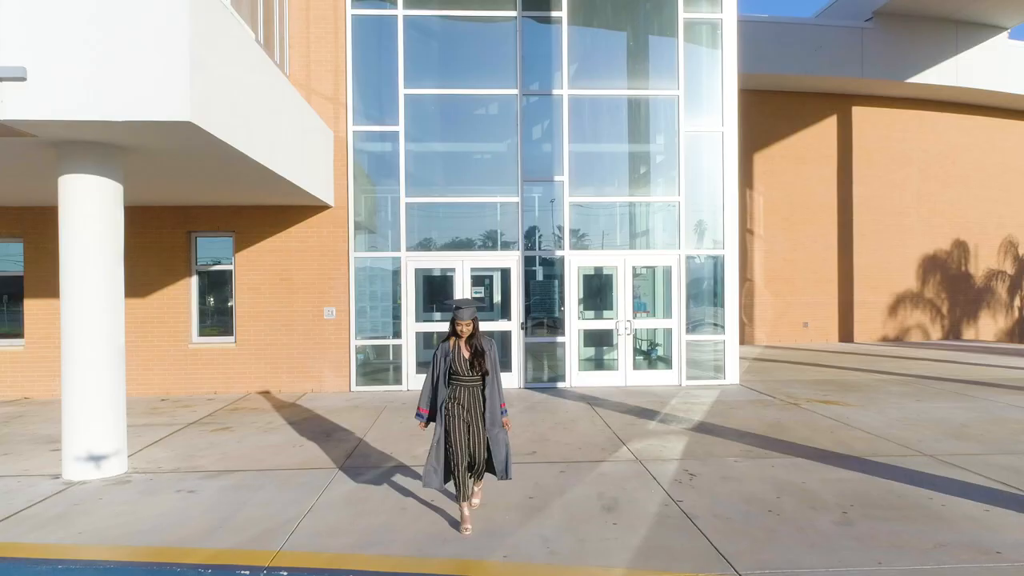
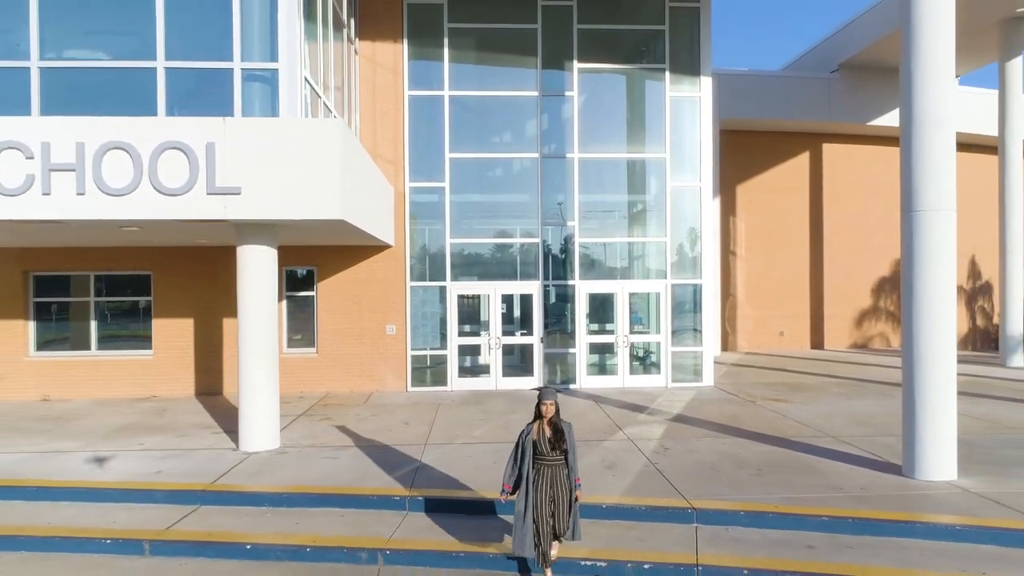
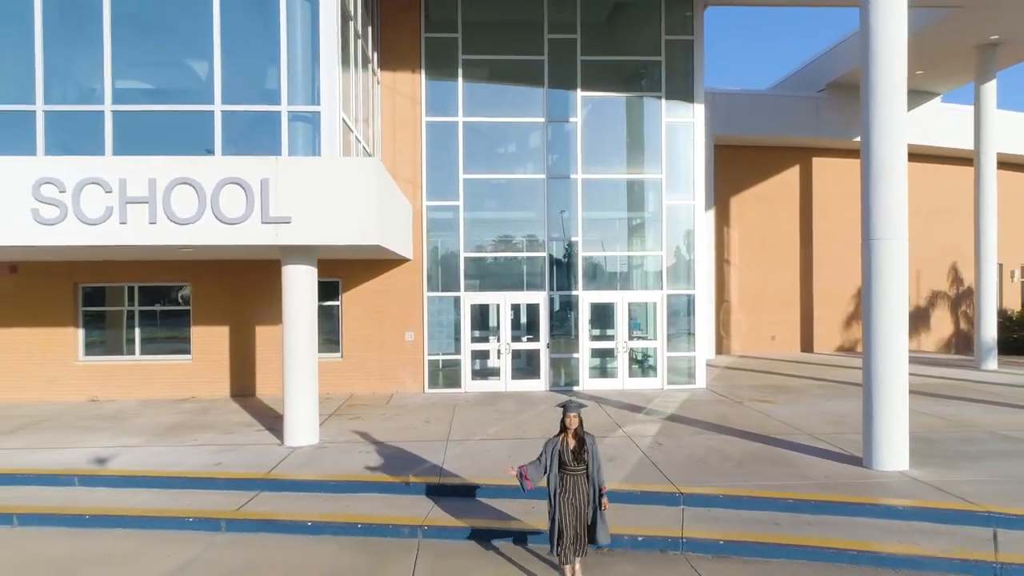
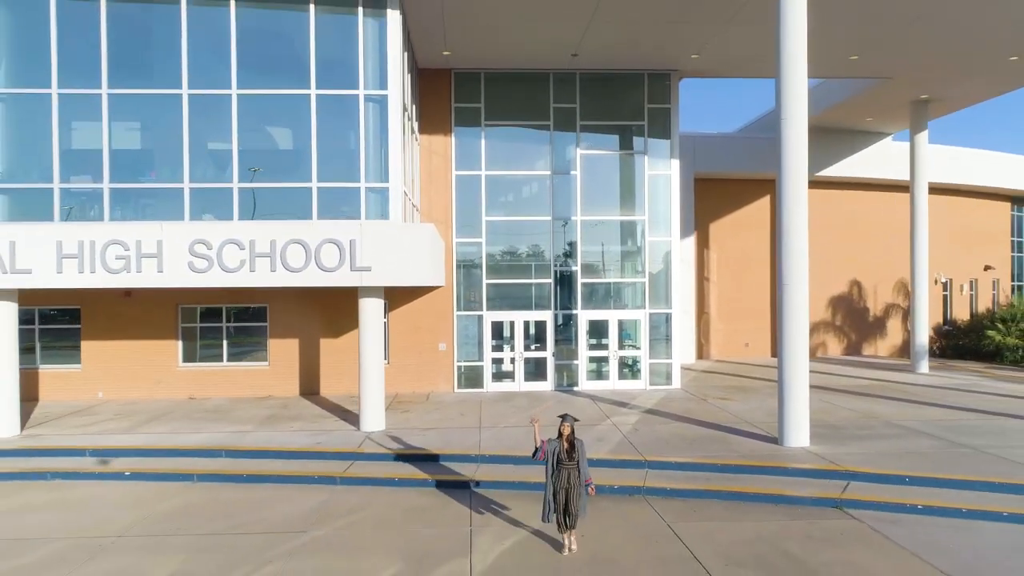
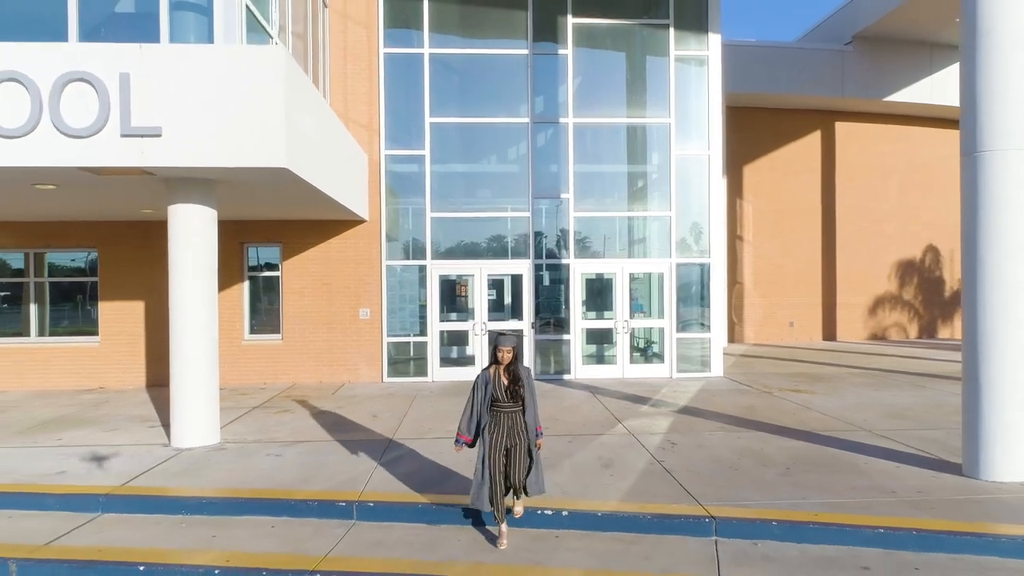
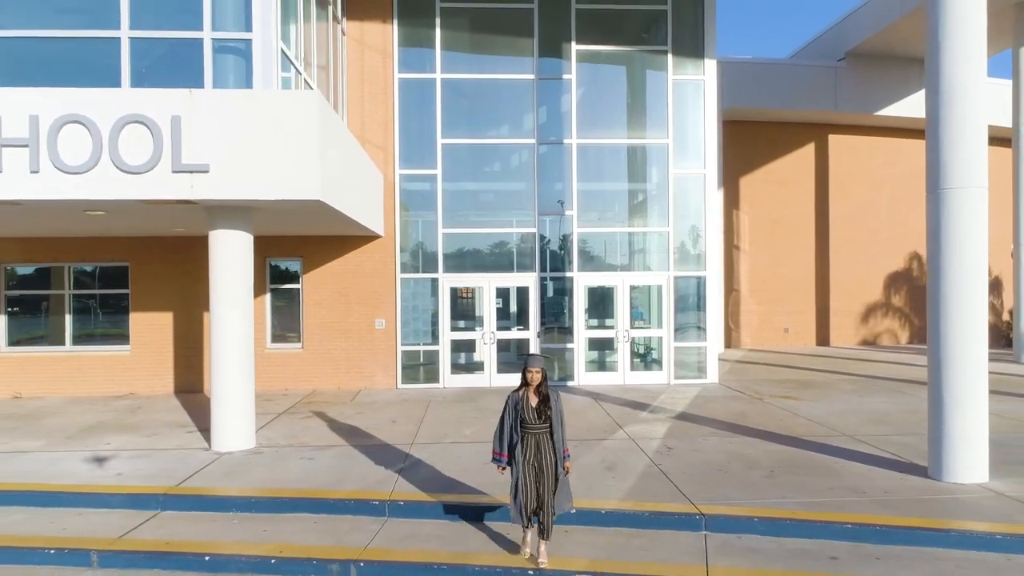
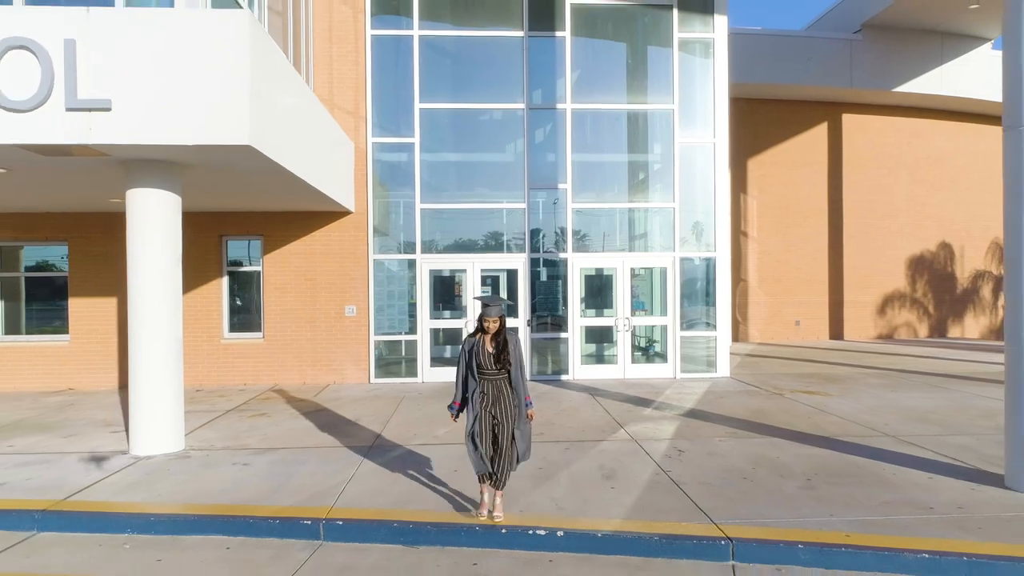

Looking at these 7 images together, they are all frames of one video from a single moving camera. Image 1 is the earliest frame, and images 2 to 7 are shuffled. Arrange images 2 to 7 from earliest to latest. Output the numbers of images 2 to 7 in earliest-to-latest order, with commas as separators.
7, 5, 6, 2, 3, 4
